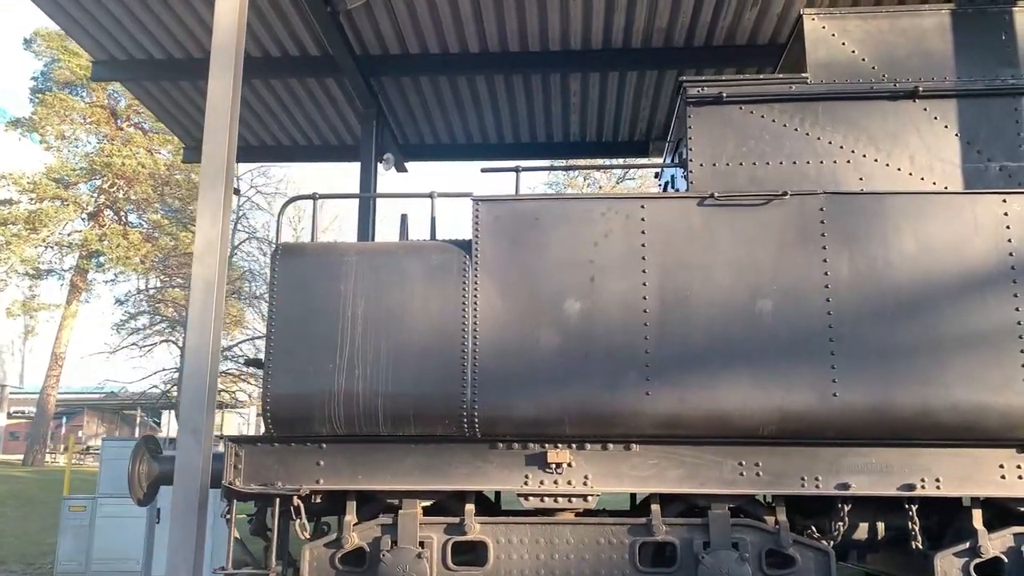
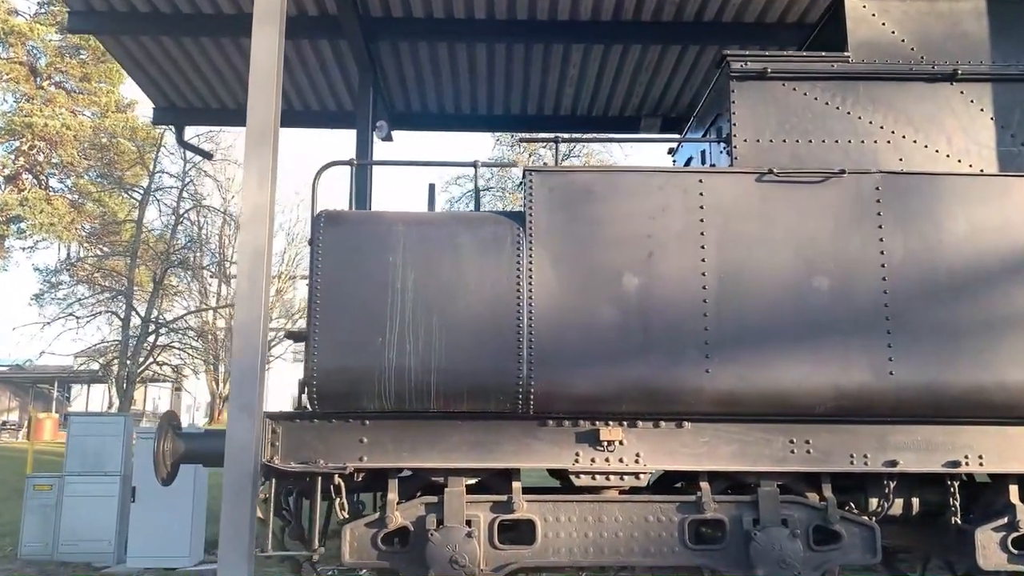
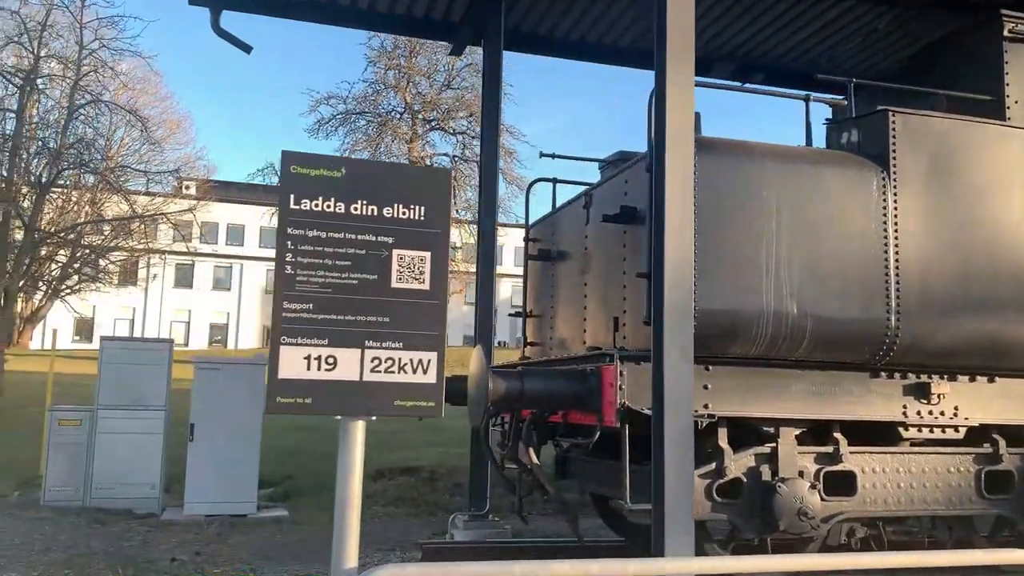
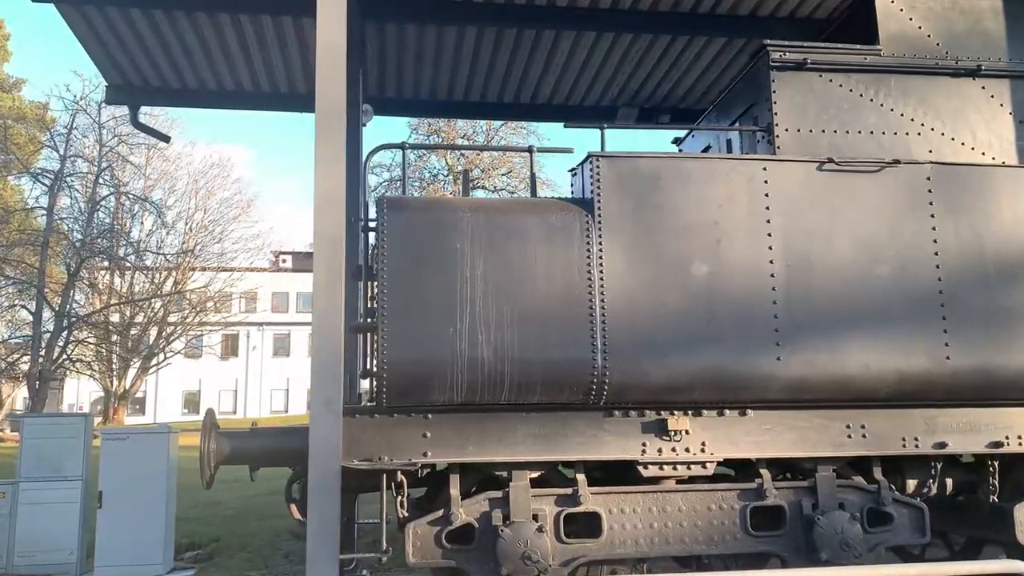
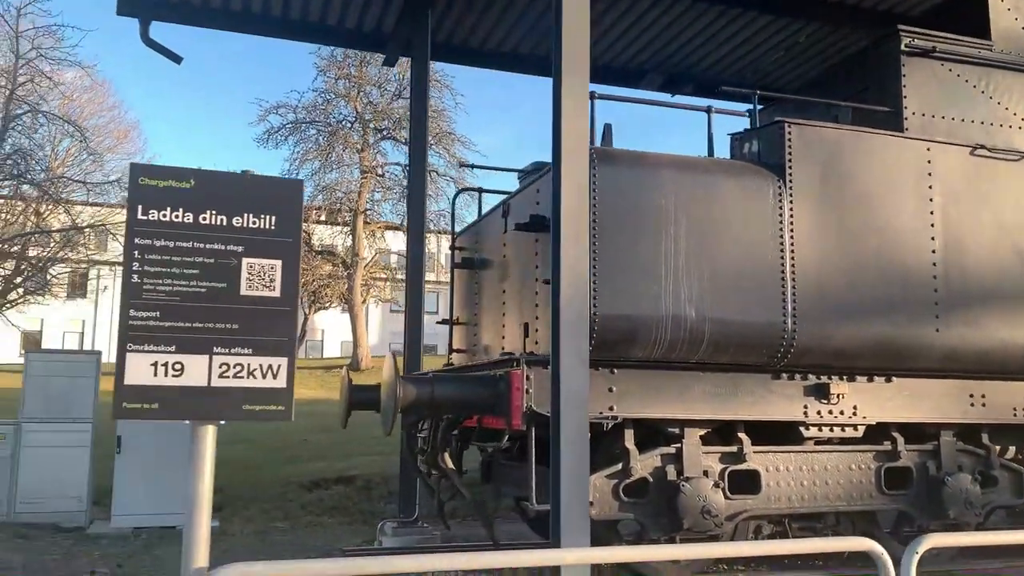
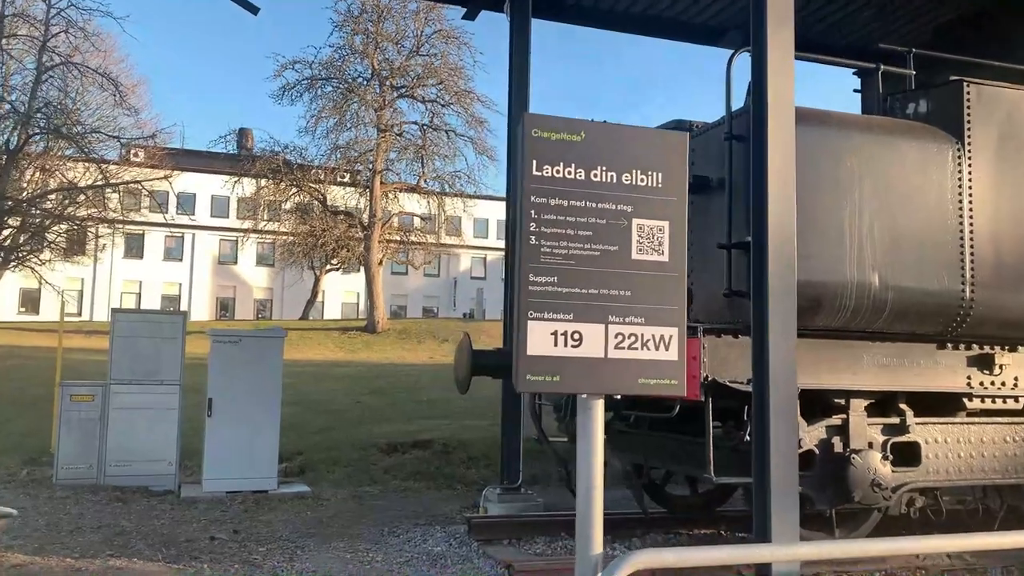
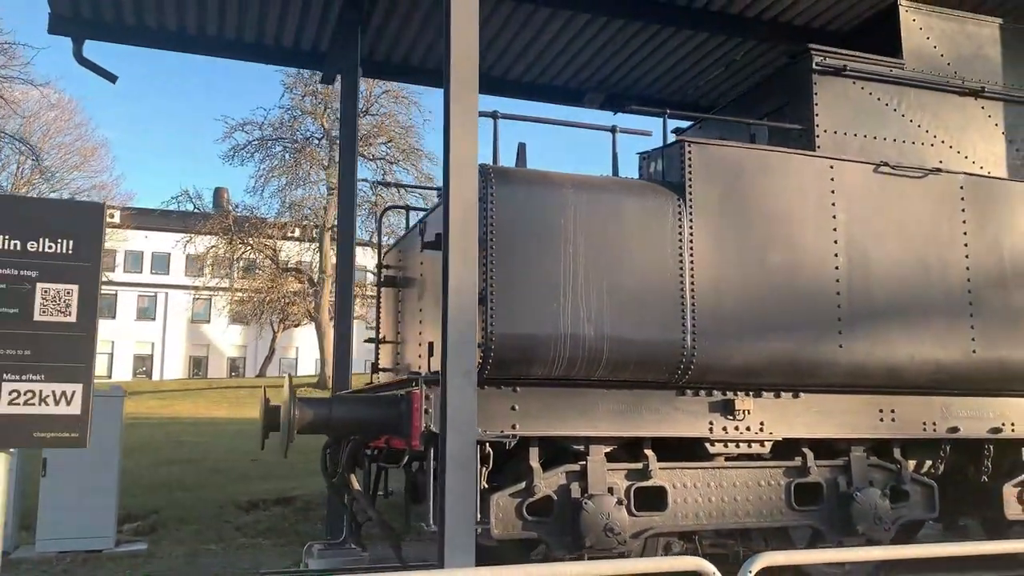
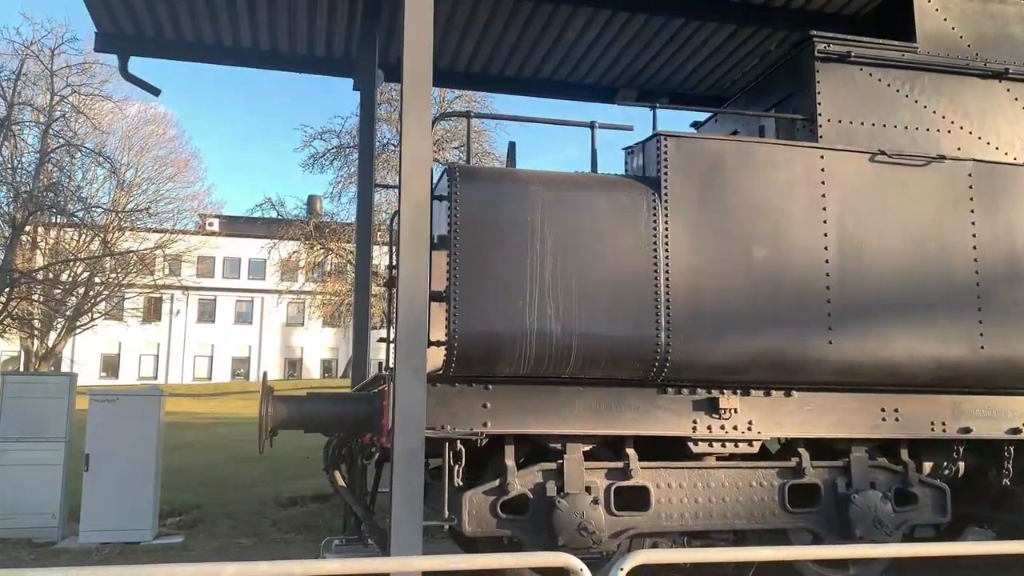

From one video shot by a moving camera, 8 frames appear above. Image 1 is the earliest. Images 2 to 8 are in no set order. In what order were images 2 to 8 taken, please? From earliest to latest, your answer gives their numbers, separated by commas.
2, 4, 8, 7, 5, 3, 6
